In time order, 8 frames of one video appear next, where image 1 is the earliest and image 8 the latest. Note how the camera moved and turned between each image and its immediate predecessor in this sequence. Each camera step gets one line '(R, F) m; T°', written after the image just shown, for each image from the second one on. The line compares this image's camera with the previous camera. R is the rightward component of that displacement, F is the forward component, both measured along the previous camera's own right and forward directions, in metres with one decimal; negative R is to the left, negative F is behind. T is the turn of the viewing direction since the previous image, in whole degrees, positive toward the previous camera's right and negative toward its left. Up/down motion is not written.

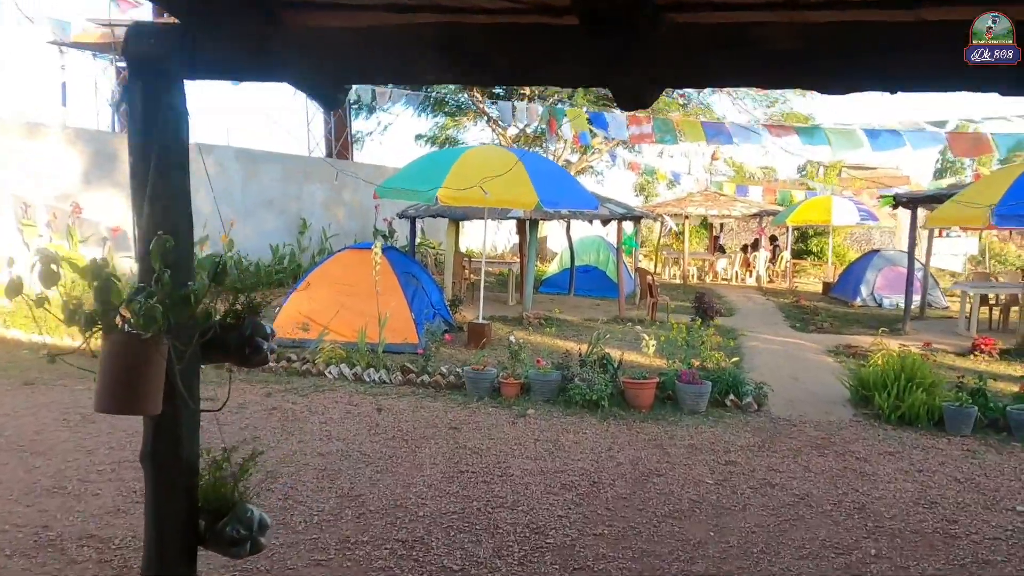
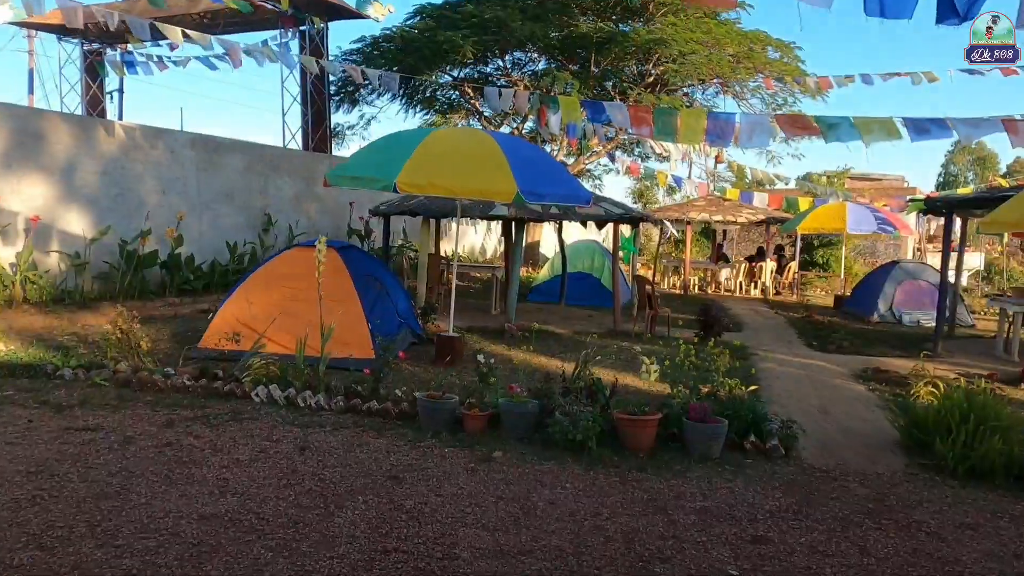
(+0.2, +1.3) m; 0°
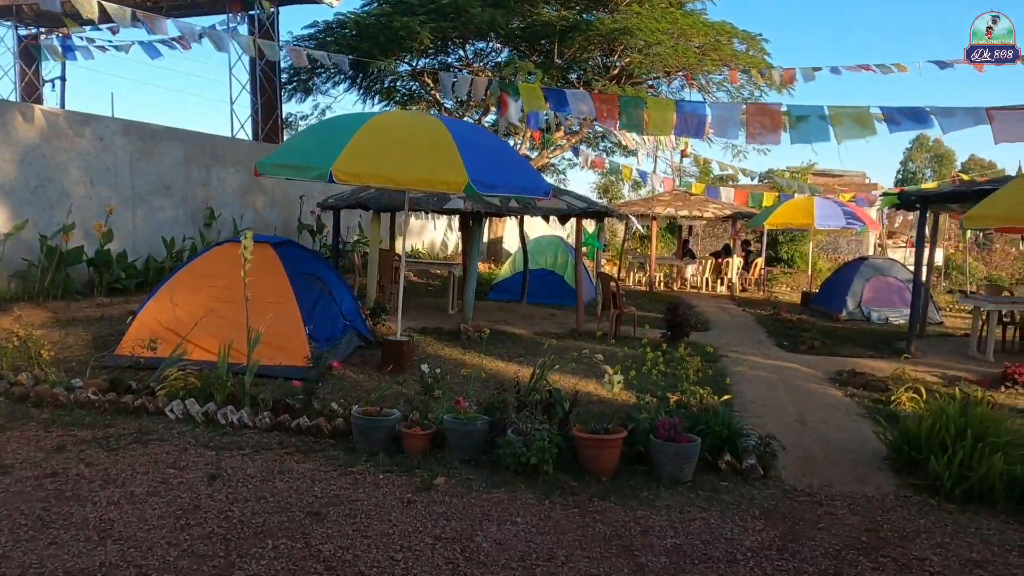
(+0.1, +0.6) m; +3°
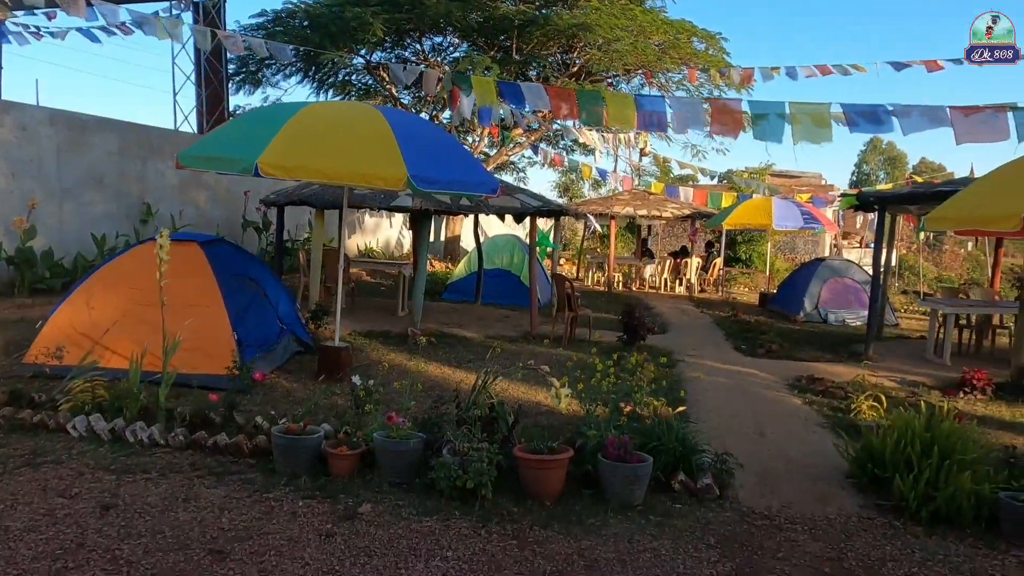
(+0.1, +0.4) m; +3°
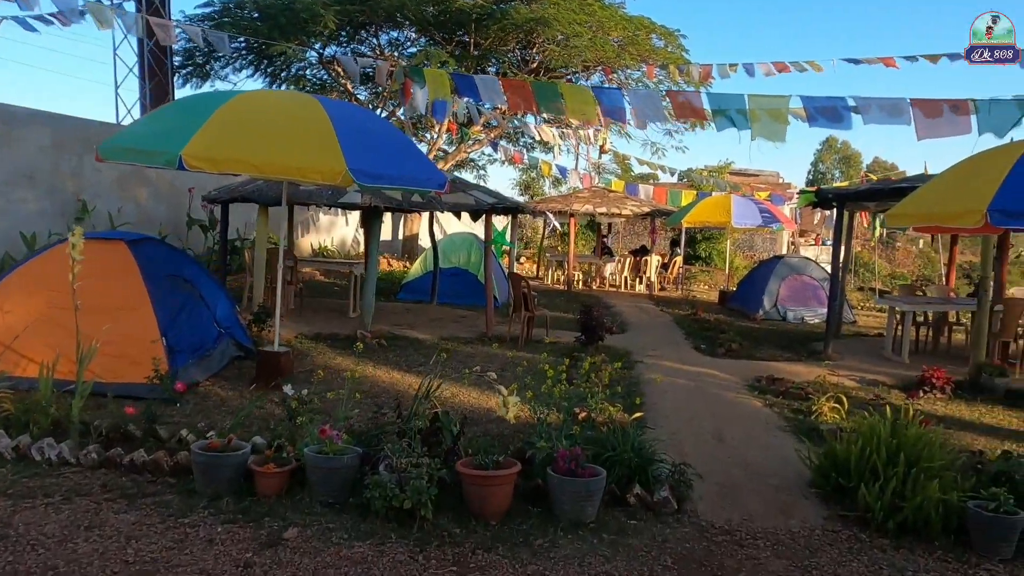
(+0.1, +0.3) m; +3°
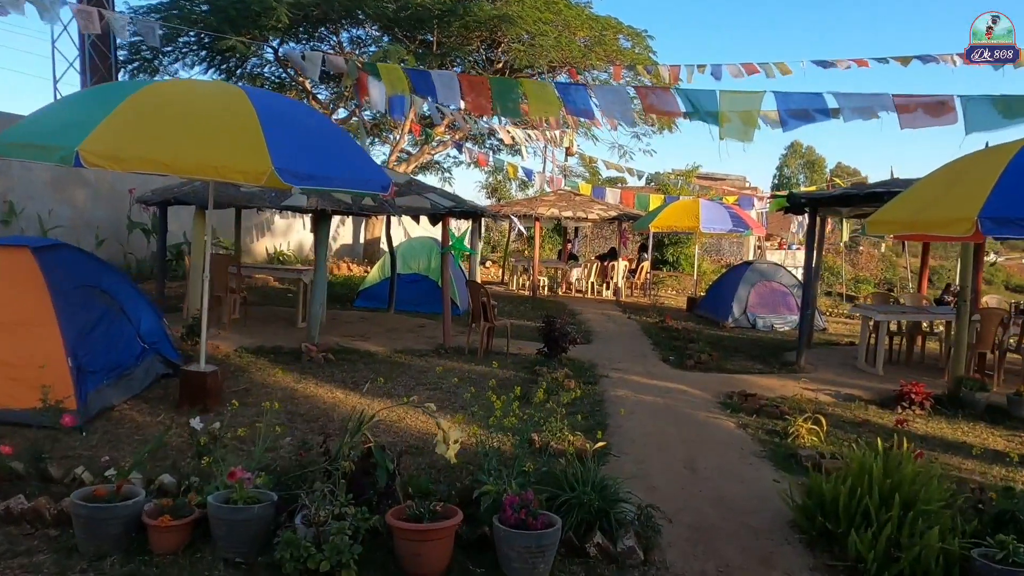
(+0.1, +0.5) m; +2°
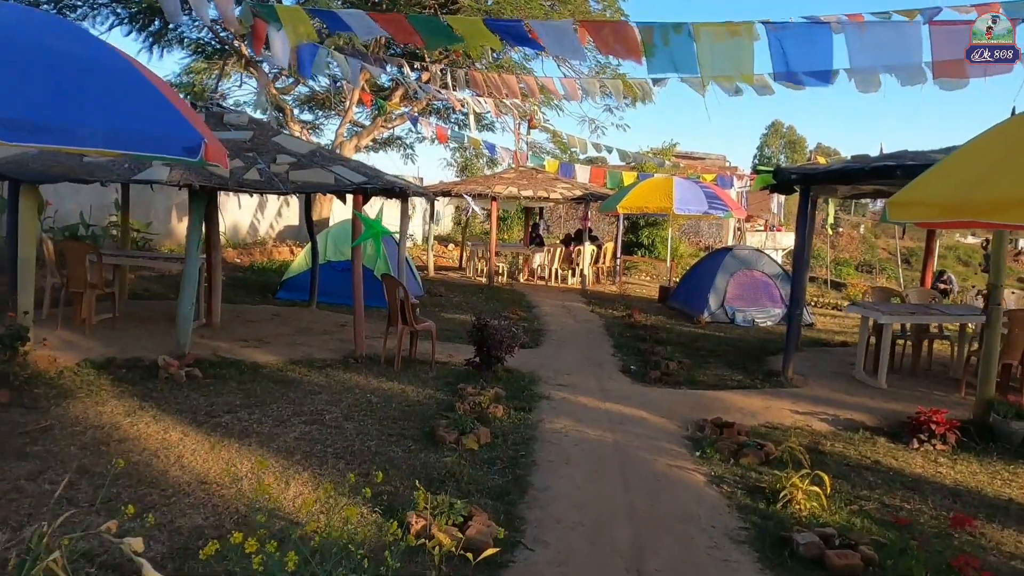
(+0.5, +1.6) m; +1°
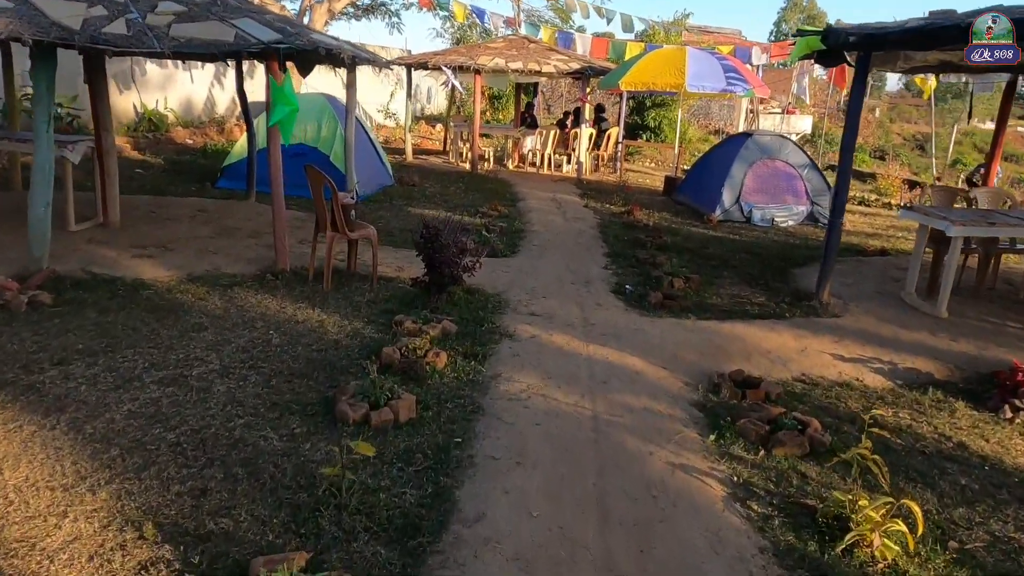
(+0.3, +1.6) m; 0°
